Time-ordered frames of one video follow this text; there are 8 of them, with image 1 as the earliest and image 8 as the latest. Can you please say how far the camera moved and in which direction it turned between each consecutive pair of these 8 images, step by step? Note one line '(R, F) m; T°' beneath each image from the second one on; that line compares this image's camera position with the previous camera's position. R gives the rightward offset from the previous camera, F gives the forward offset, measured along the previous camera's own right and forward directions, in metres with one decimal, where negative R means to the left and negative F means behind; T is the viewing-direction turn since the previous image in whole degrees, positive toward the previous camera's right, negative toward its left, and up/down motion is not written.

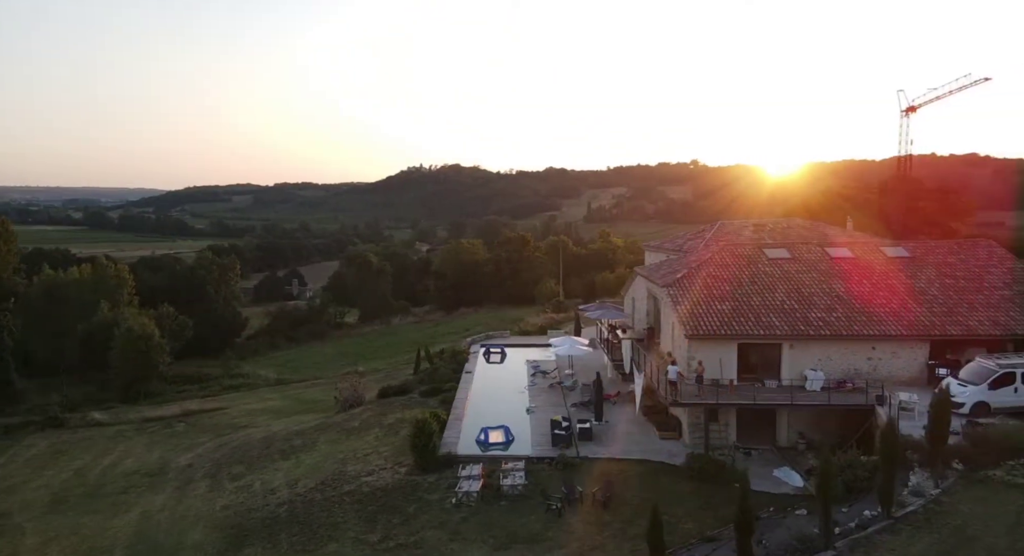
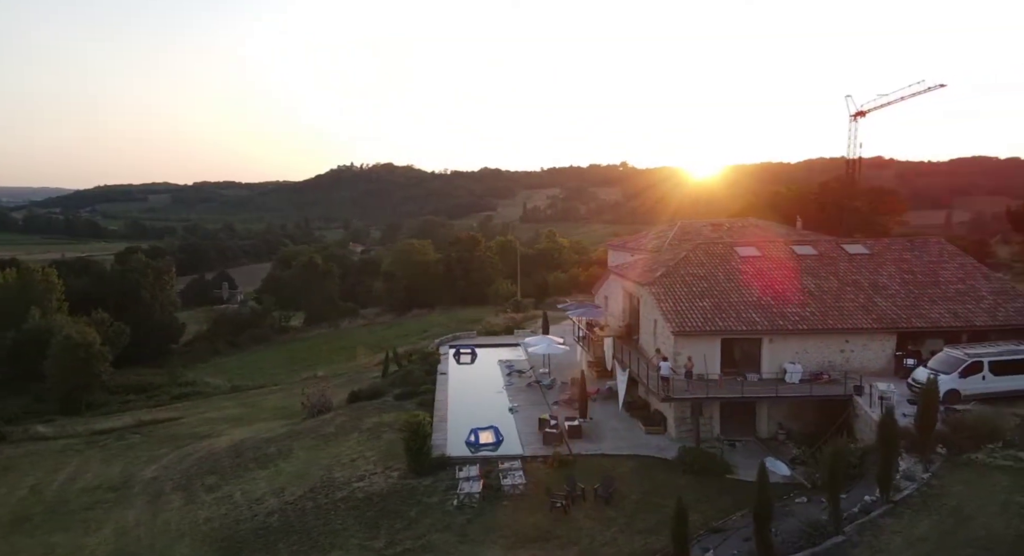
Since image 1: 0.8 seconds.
(-1.5, +0.2) m; +5°
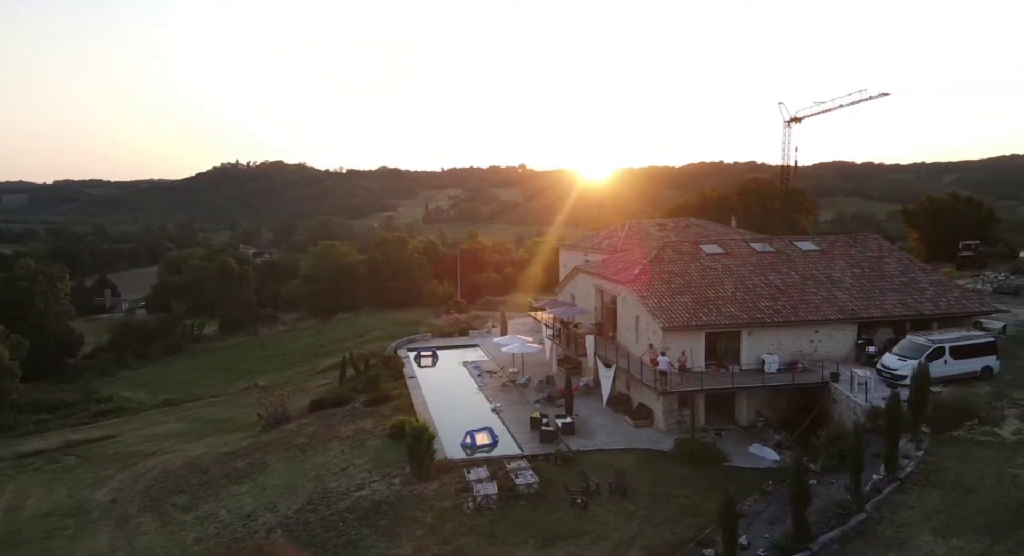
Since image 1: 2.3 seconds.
(-2.6, +0.3) m; +8°
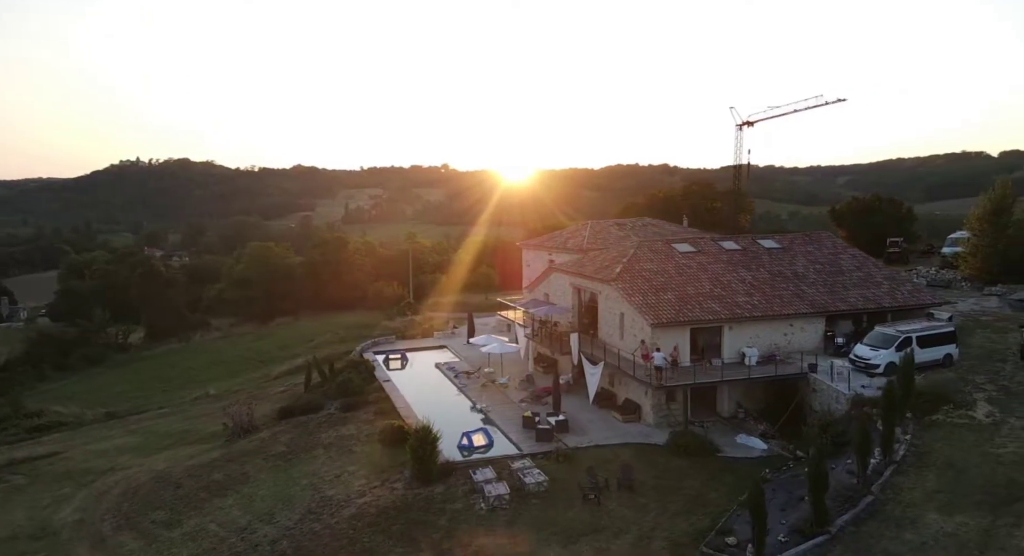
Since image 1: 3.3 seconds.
(-2.0, +0.2) m; +6°
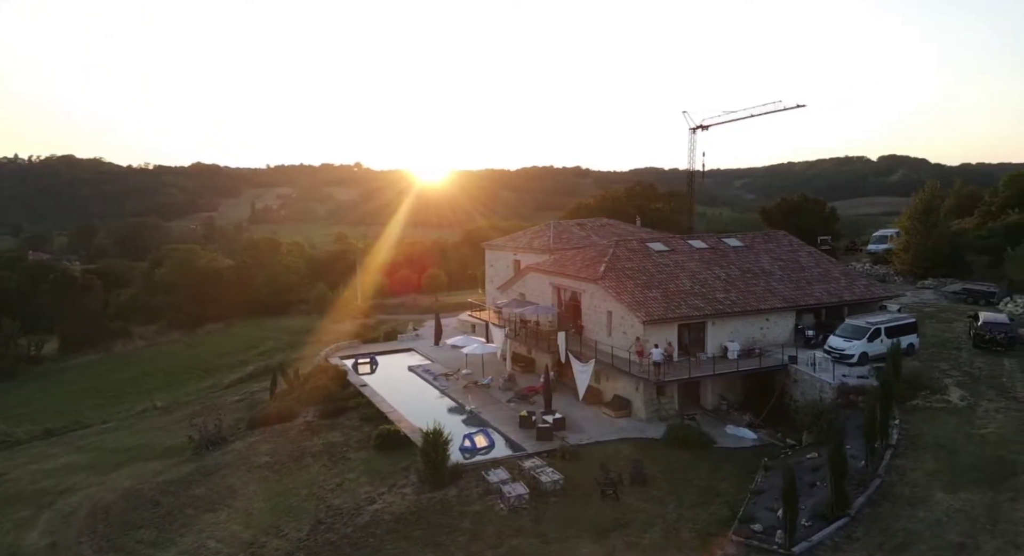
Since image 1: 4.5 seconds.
(-2.3, +0.2) m; +6°
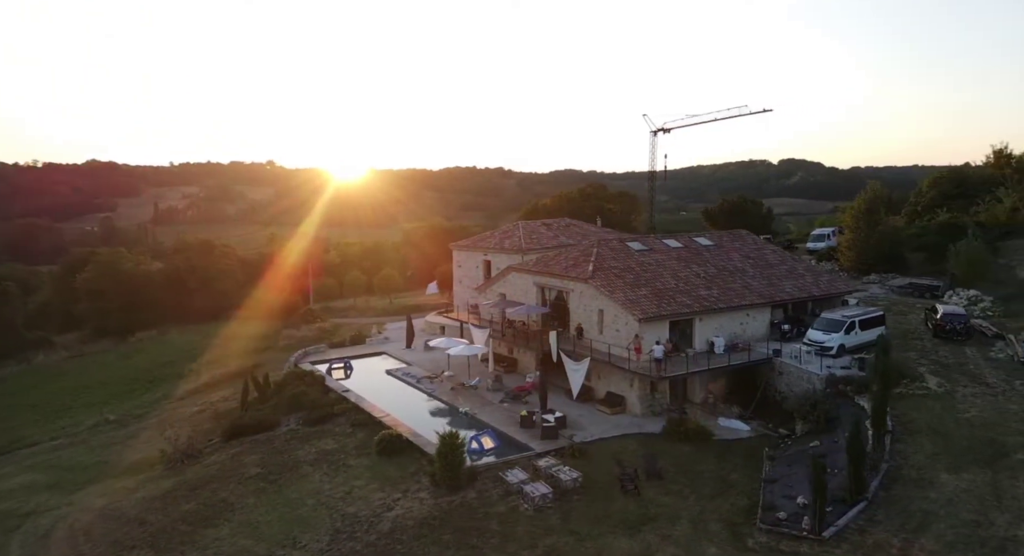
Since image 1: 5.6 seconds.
(-2.2, +0.1) m; +6°
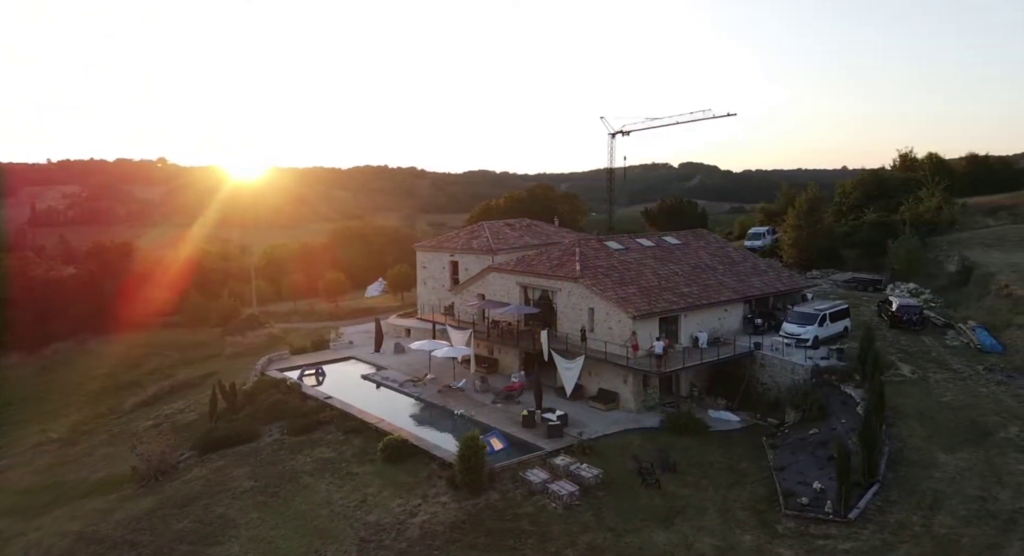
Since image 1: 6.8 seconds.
(-2.5, +0.1) m; +6°
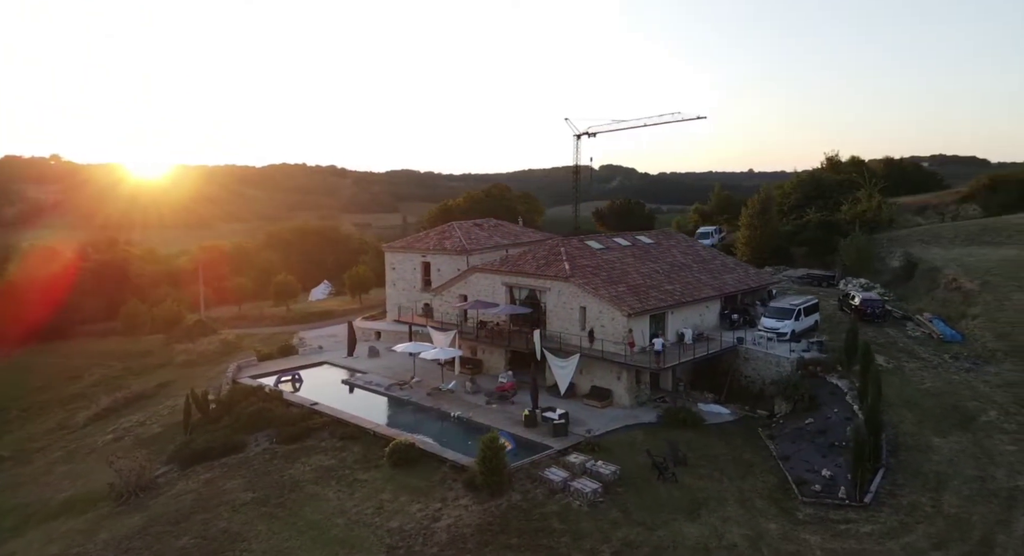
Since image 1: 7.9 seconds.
(-2.2, +0.1) m; +6°
